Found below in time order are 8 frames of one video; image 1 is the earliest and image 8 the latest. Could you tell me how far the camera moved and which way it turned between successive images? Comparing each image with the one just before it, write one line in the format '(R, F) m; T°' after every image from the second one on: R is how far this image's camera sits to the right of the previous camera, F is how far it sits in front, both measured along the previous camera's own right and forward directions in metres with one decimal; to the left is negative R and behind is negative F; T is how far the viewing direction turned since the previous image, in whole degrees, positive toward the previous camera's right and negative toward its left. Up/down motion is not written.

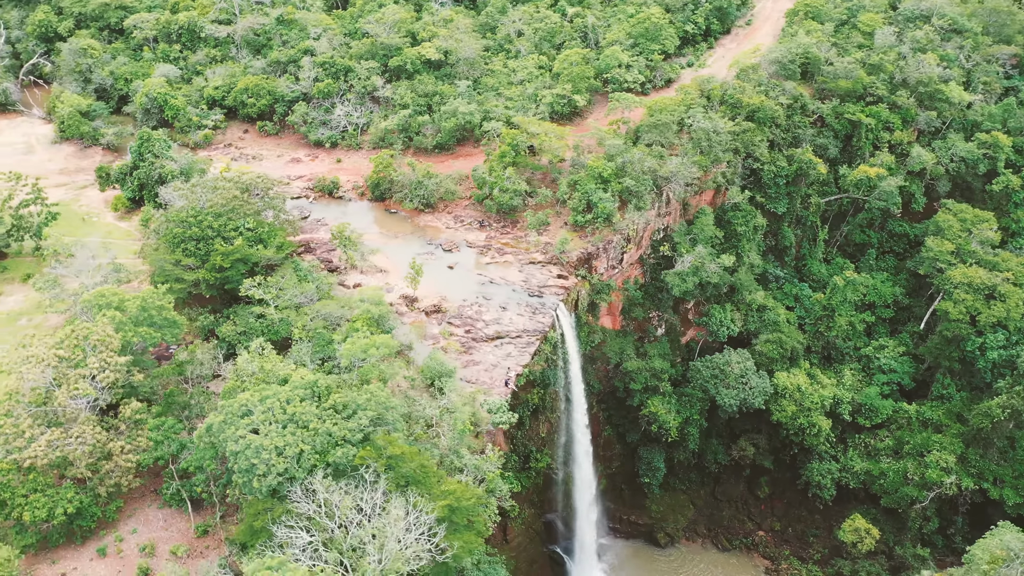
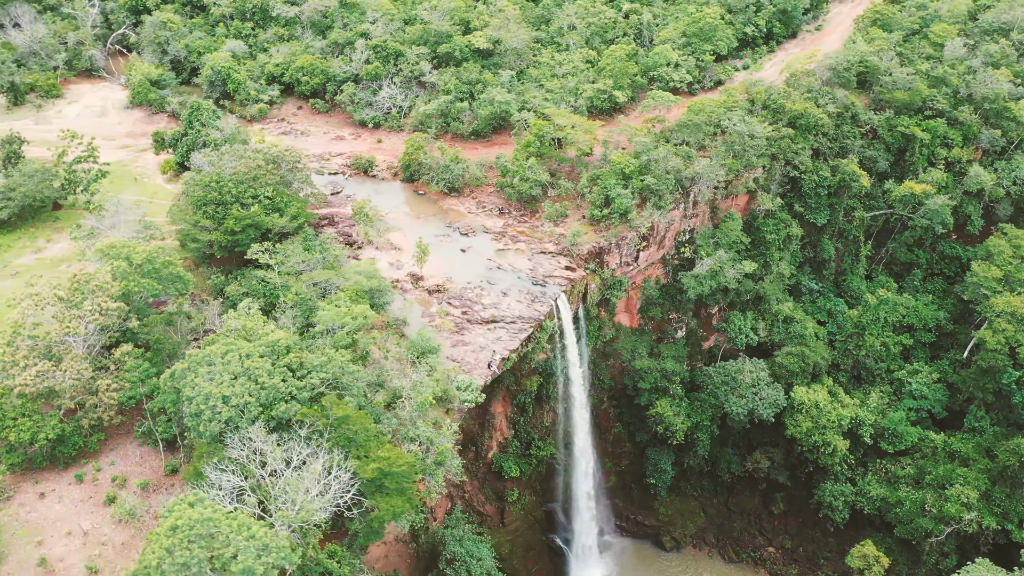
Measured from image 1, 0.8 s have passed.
(+2.6, -0.2) m; -7°
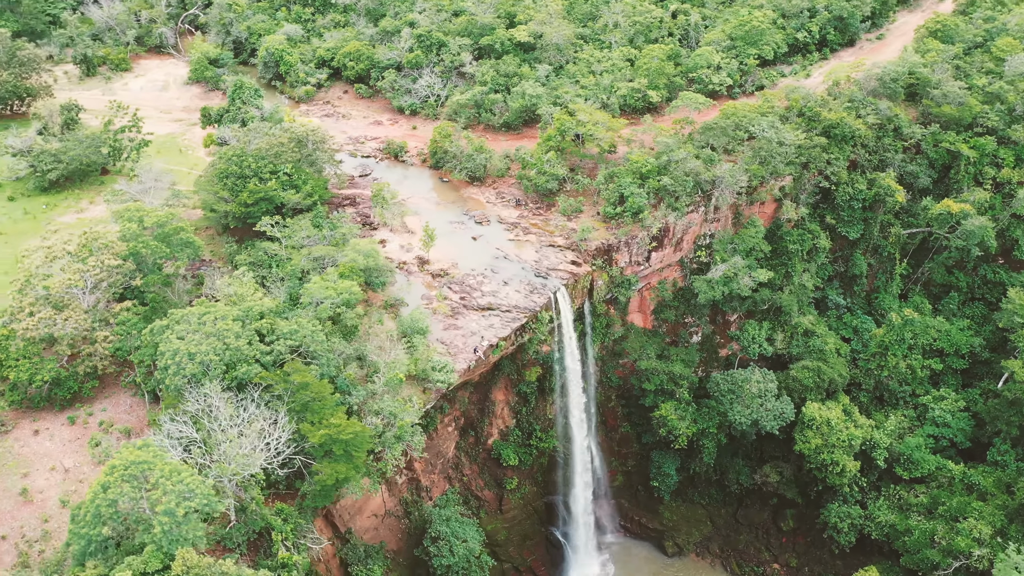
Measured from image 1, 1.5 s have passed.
(+2.3, -0.2) m; -6°
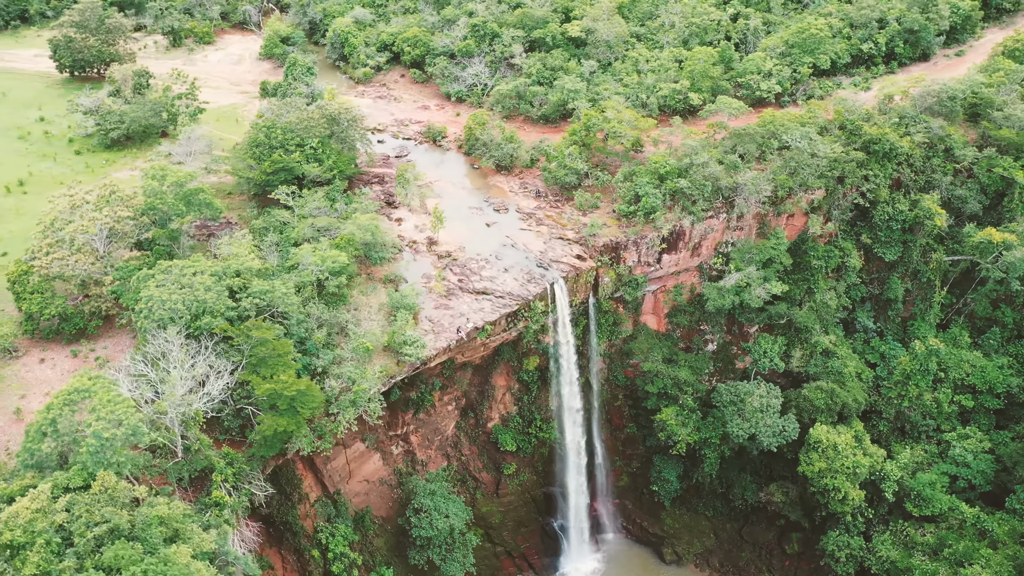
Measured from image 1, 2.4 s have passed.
(+3.1, -0.2) m; -8°
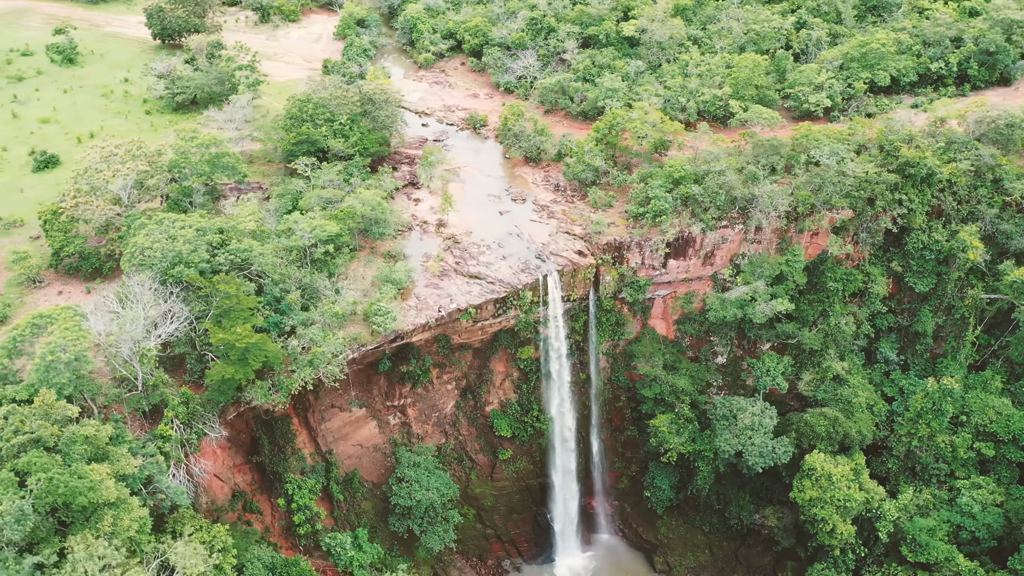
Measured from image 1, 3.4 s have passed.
(+3.6, -0.2) m; -8°
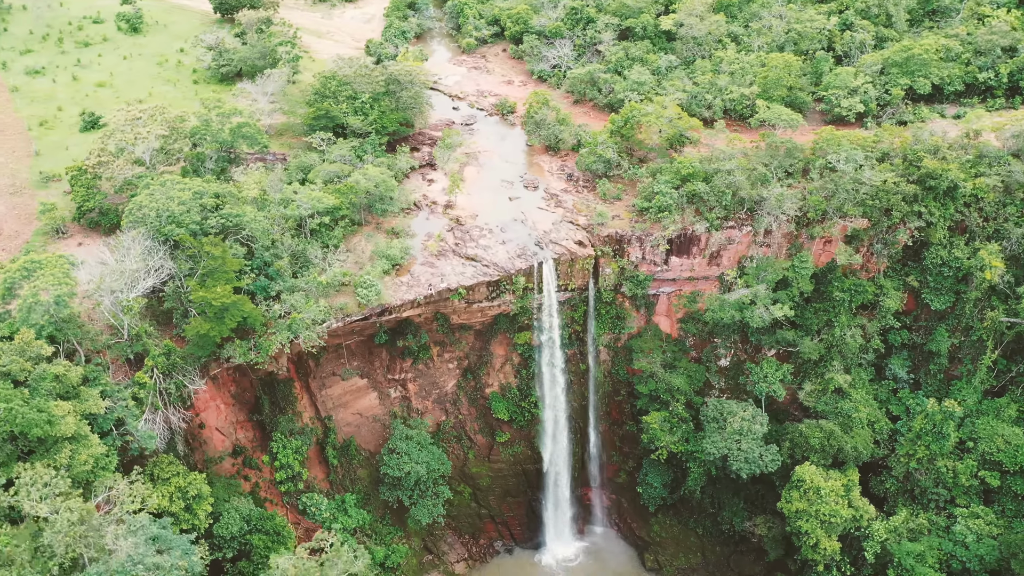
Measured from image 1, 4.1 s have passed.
(+2.5, -0.2) m; -6°
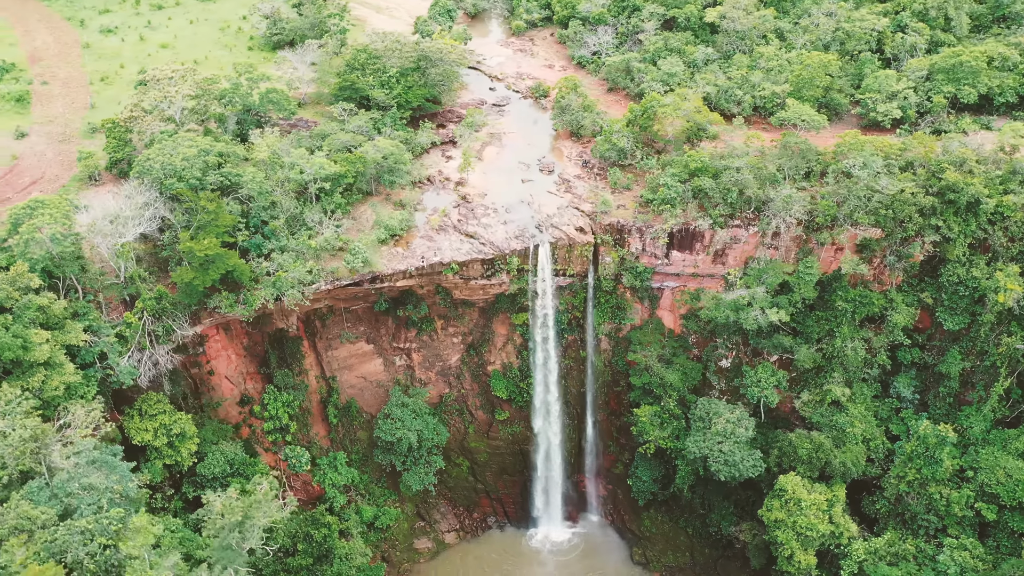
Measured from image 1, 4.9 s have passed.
(+2.9, -0.2) m; -7°
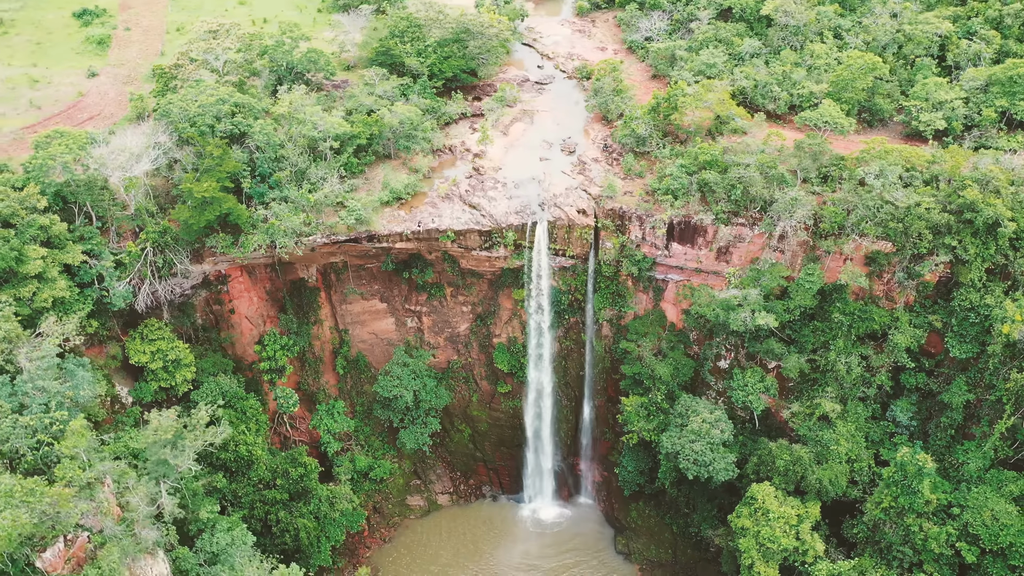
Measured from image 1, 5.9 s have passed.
(+3.6, -0.1) m; -8°
